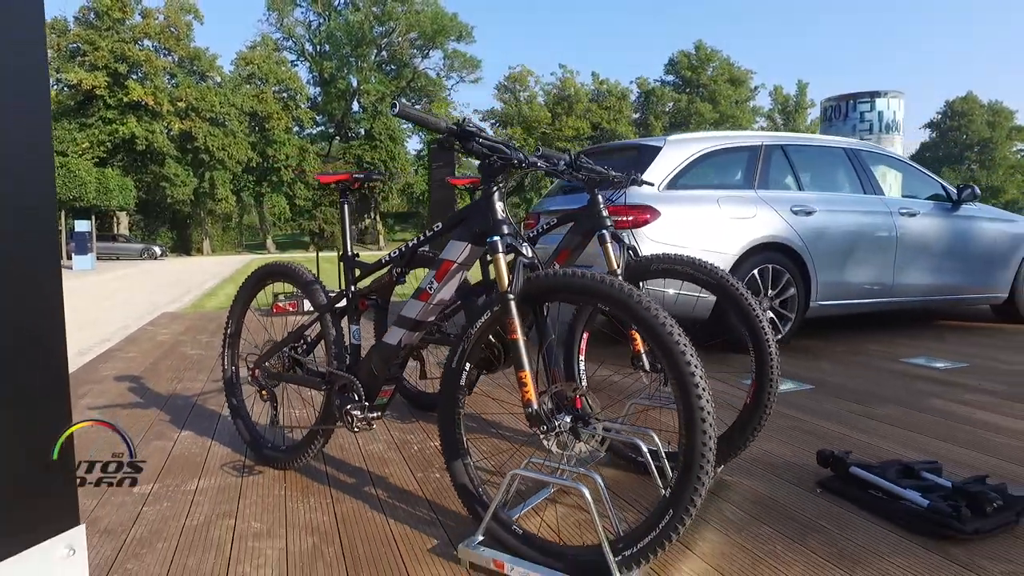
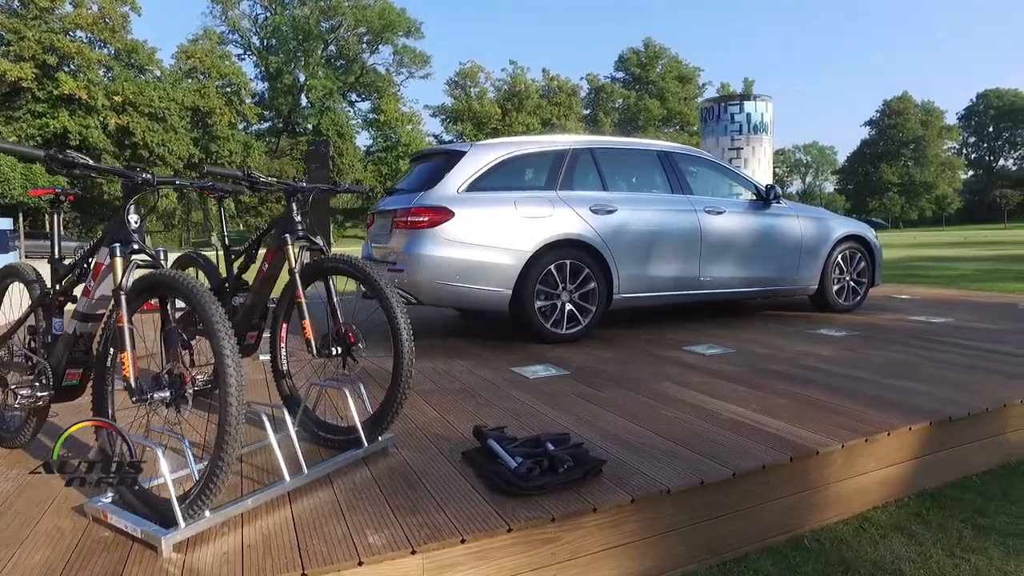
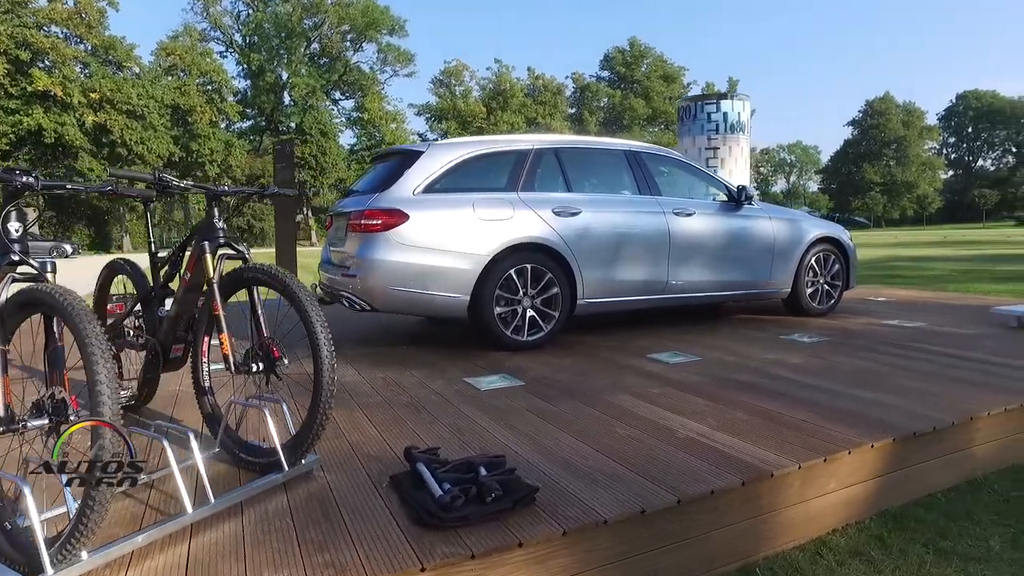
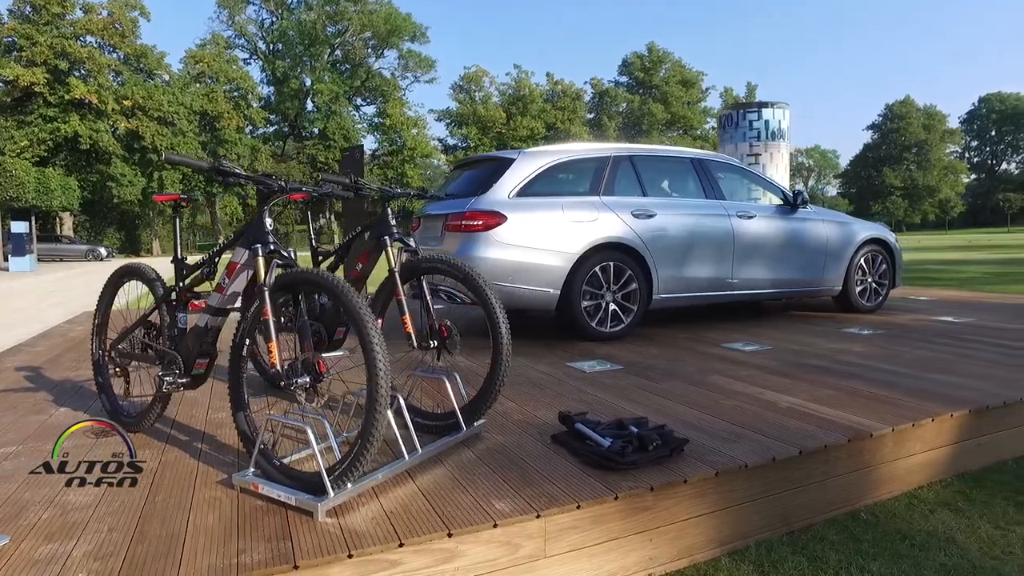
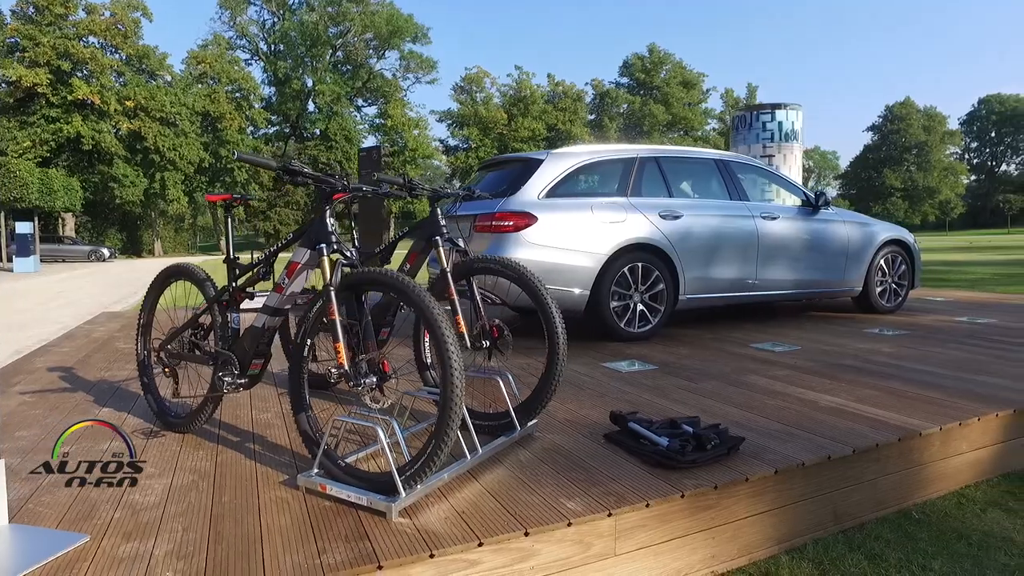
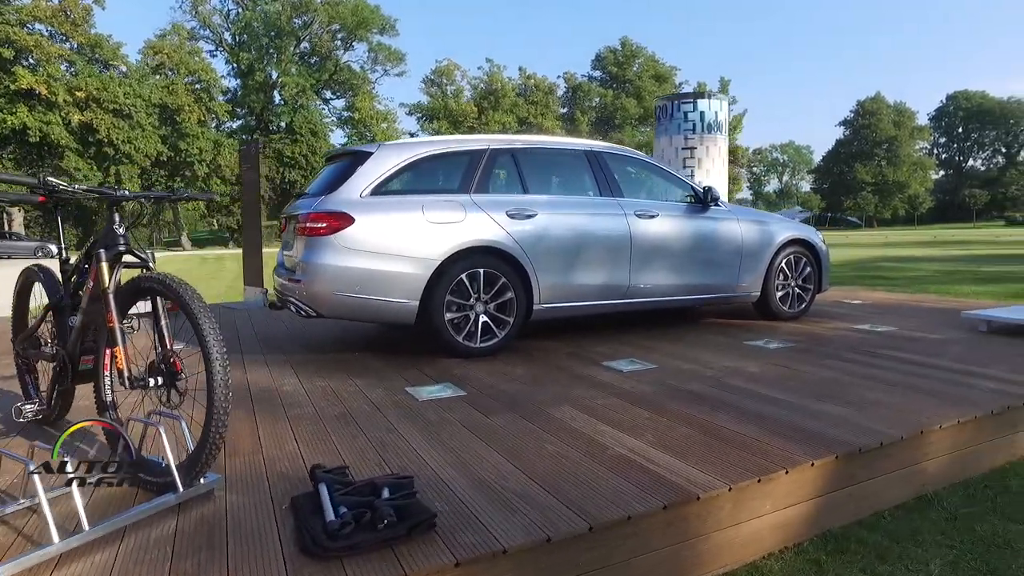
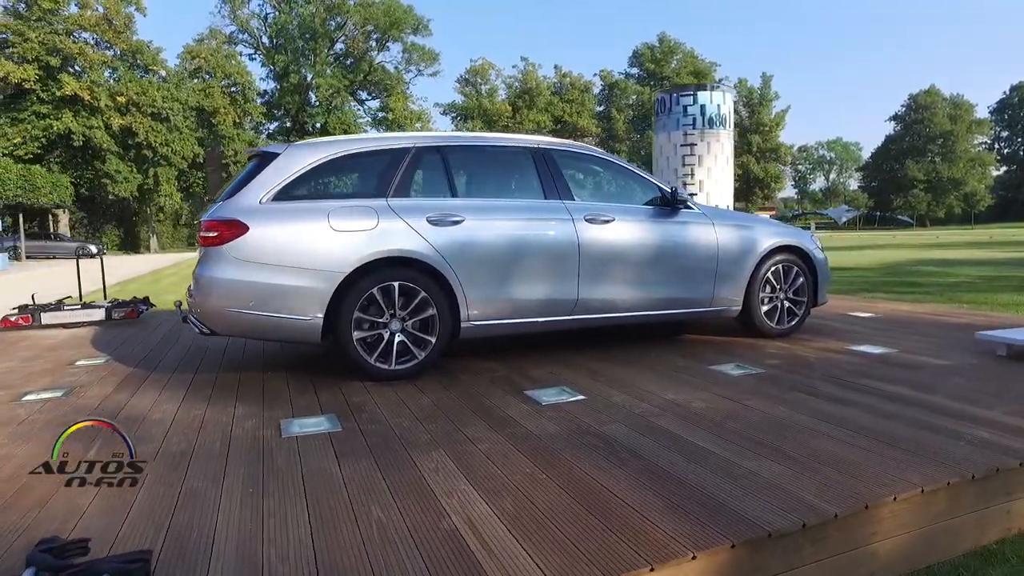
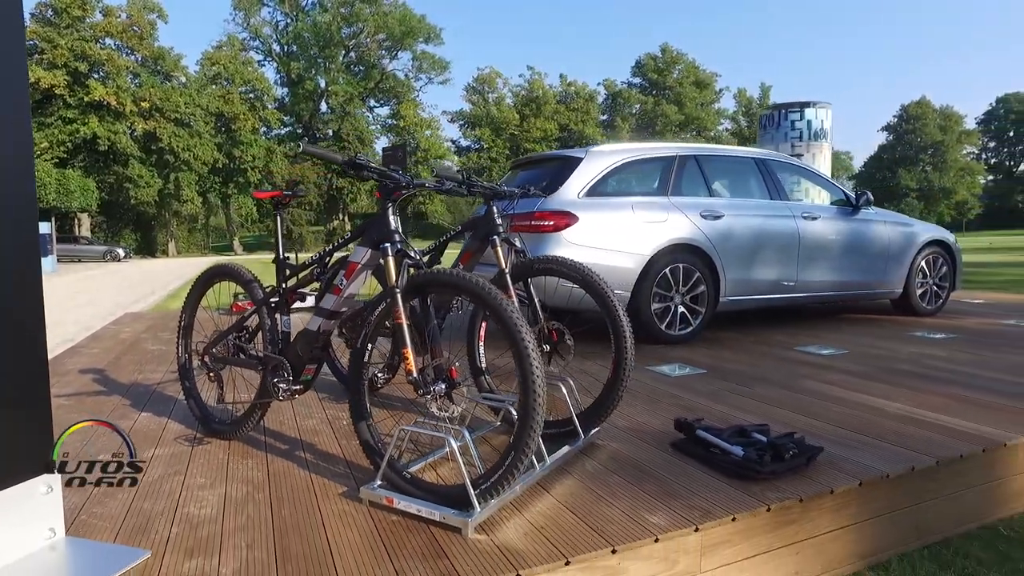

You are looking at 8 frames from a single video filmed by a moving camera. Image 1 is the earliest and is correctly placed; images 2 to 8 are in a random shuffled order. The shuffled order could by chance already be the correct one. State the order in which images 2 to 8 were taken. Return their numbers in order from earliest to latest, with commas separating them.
8, 5, 4, 2, 3, 6, 7
